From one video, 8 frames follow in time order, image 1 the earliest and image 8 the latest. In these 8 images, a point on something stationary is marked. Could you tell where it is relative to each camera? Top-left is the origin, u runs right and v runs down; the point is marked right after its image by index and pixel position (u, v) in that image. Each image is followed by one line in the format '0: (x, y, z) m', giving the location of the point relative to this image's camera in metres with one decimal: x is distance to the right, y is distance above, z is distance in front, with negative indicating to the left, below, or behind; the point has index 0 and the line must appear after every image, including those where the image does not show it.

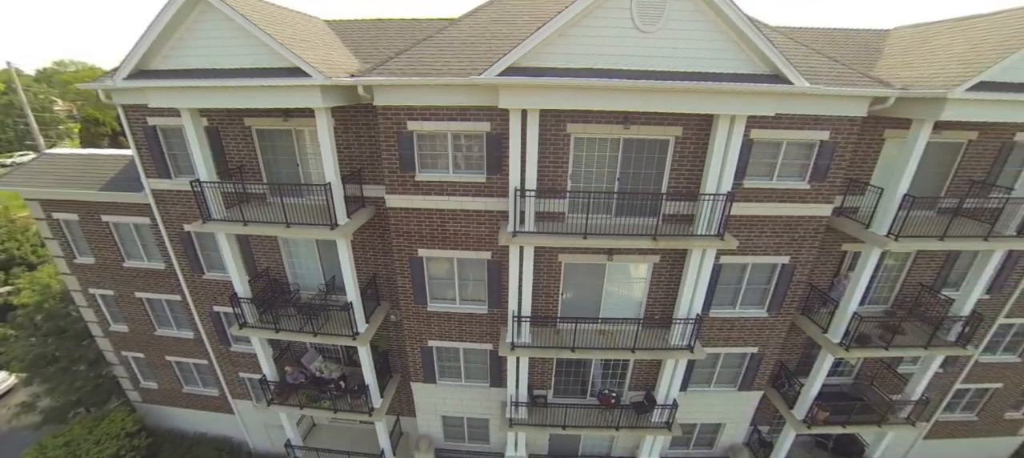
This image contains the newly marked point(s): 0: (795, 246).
0: (+7.6, -0.5, +8.9) m
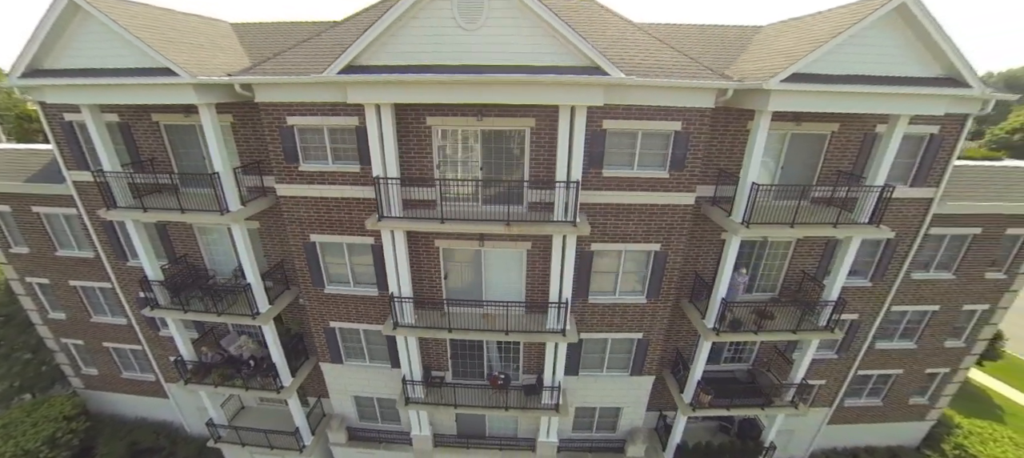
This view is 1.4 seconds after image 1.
0: (+4.2, -0.1, +9.5) m
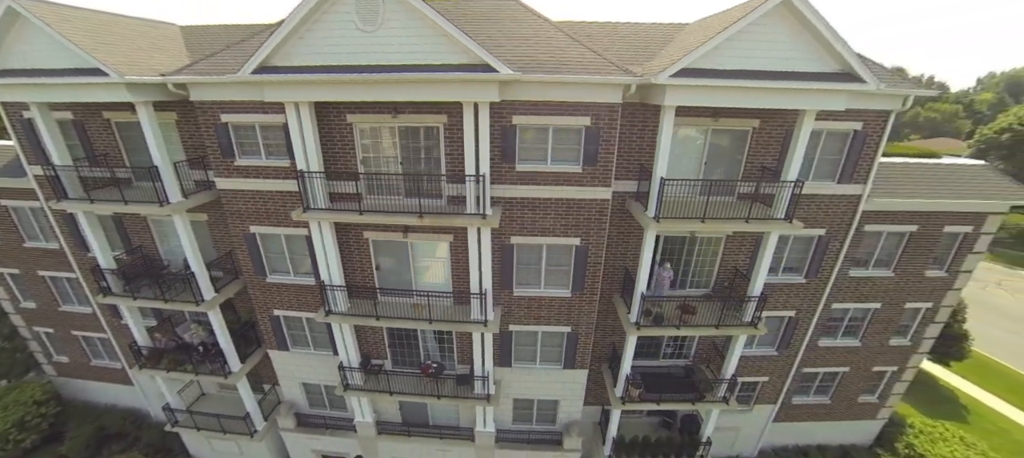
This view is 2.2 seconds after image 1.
0: (+1.9, +0.1, +9.8) m
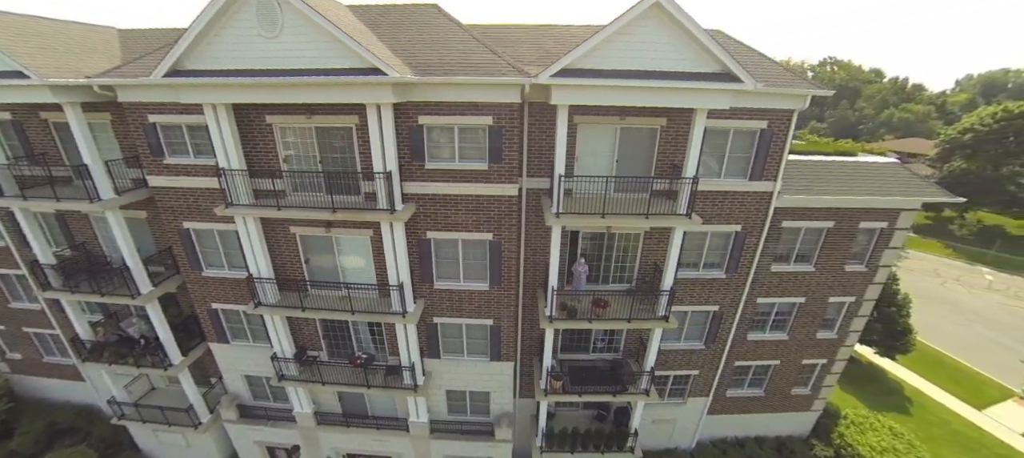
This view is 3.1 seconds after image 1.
0: (-0.6, +0.2, +10.2) m
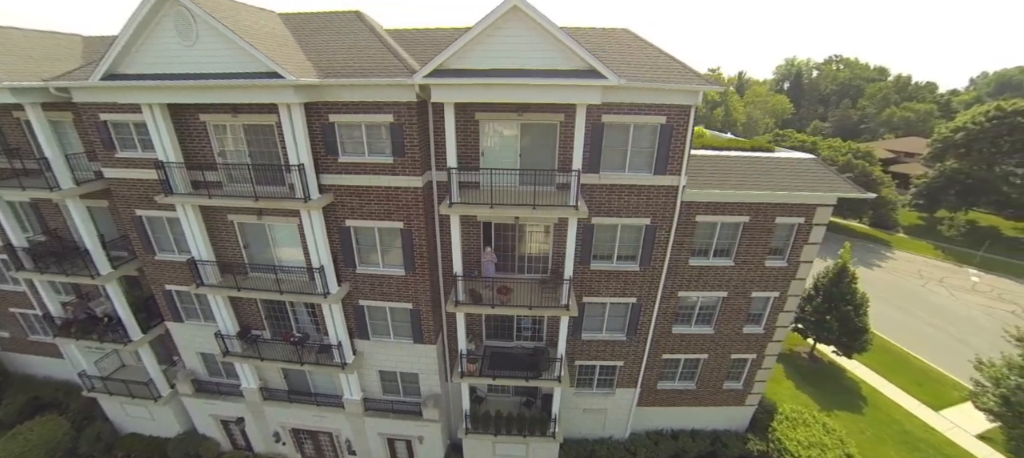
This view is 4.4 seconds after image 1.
0: (-3.5, +0.5, +11.0) m
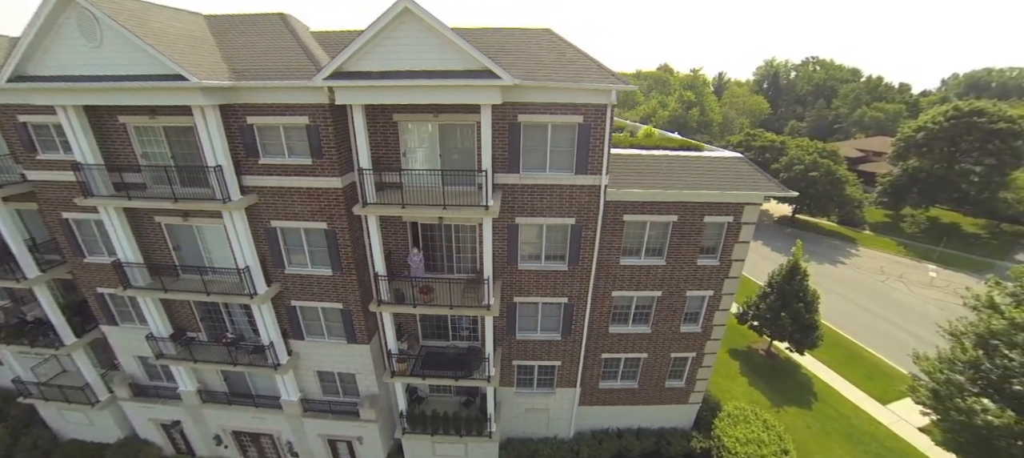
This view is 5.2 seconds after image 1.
0: (-6.1, +0.5, +11.0) m
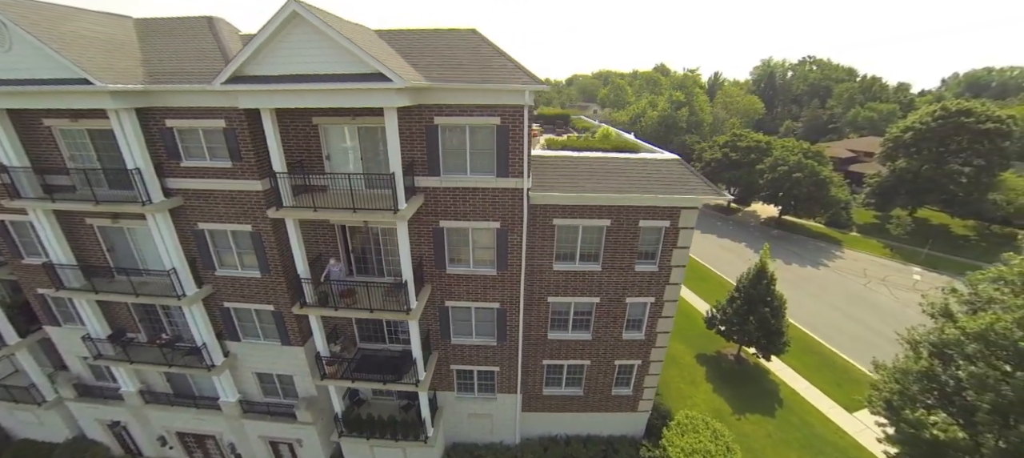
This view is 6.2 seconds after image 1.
0: (-8.6, +0.4, +11.0) m
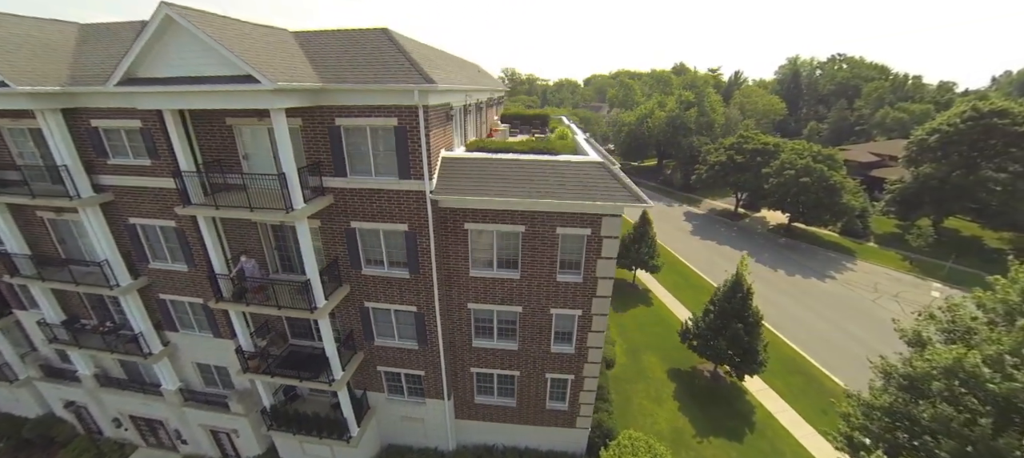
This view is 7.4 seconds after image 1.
0: (-11.6, +0.6, +11.3) m
